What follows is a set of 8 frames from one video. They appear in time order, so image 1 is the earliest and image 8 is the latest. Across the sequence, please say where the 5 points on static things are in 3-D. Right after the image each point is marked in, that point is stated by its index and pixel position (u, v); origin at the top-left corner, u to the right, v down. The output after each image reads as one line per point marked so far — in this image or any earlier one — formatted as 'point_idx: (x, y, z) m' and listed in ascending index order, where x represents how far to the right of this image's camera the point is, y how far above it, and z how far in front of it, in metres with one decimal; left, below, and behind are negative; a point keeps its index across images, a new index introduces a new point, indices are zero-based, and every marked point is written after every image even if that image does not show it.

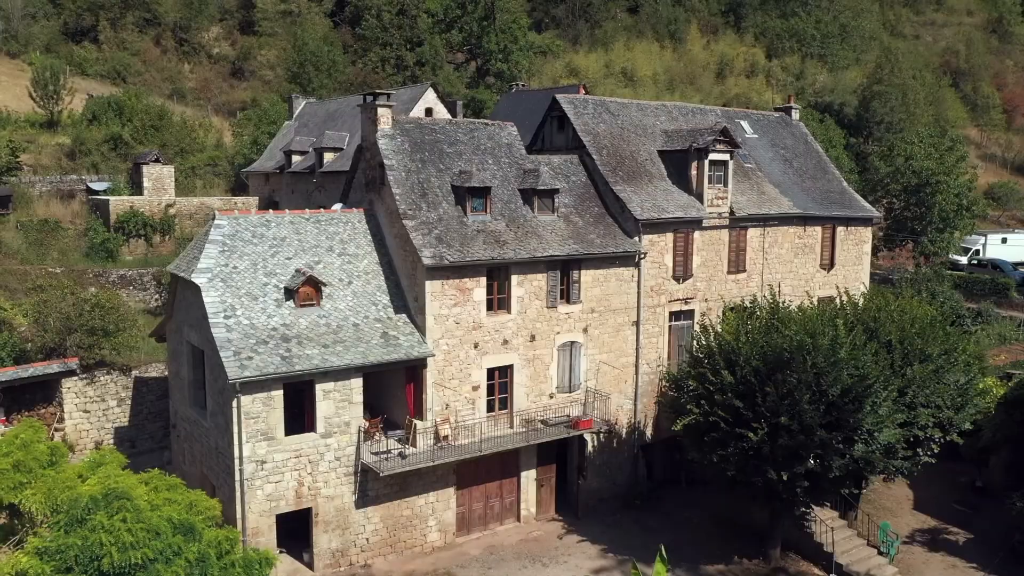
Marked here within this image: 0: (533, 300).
0: (+0.3, -0.1, +12.2) m
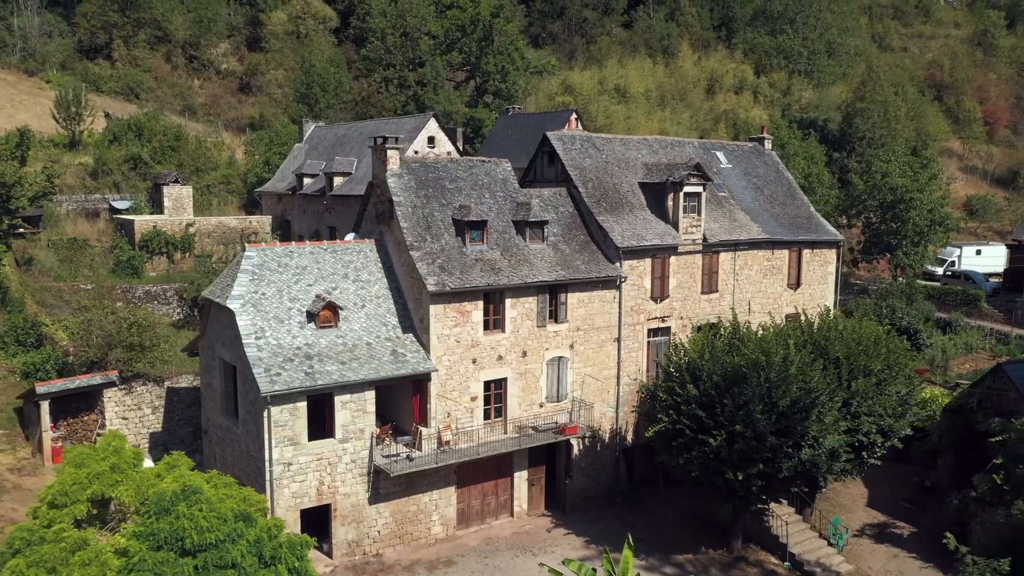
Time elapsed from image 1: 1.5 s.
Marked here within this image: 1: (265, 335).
0: (+0.2, -0.4, +13.8) m
1: (-2.9, -0.5, +12.0) m
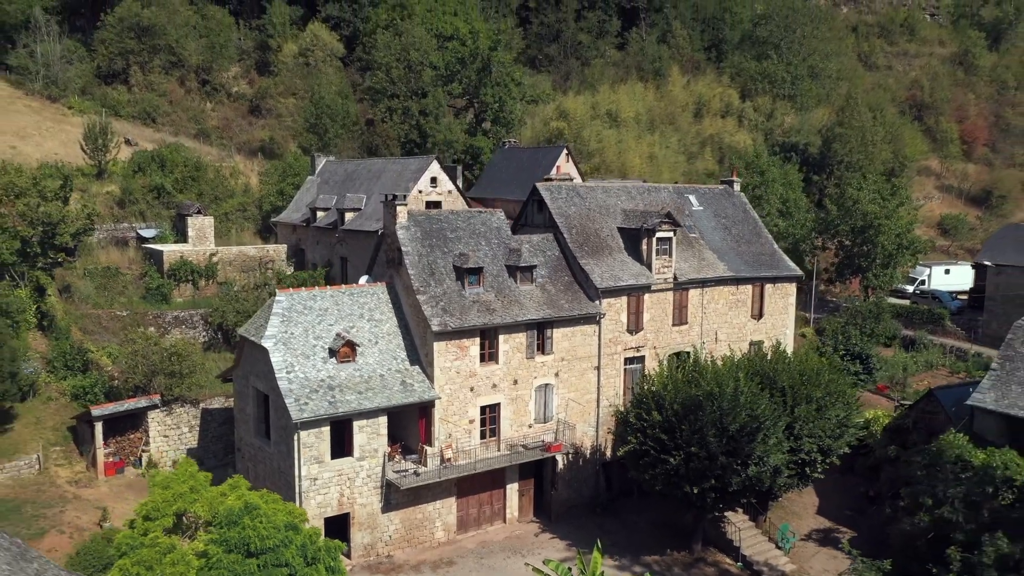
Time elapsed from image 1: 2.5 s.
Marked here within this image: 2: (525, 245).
0: (+0.1, -1.0, +15.9) m
1: (-3.0, -1.1, +14.1) m
2: (+0.2, +0.7, +17.2) m
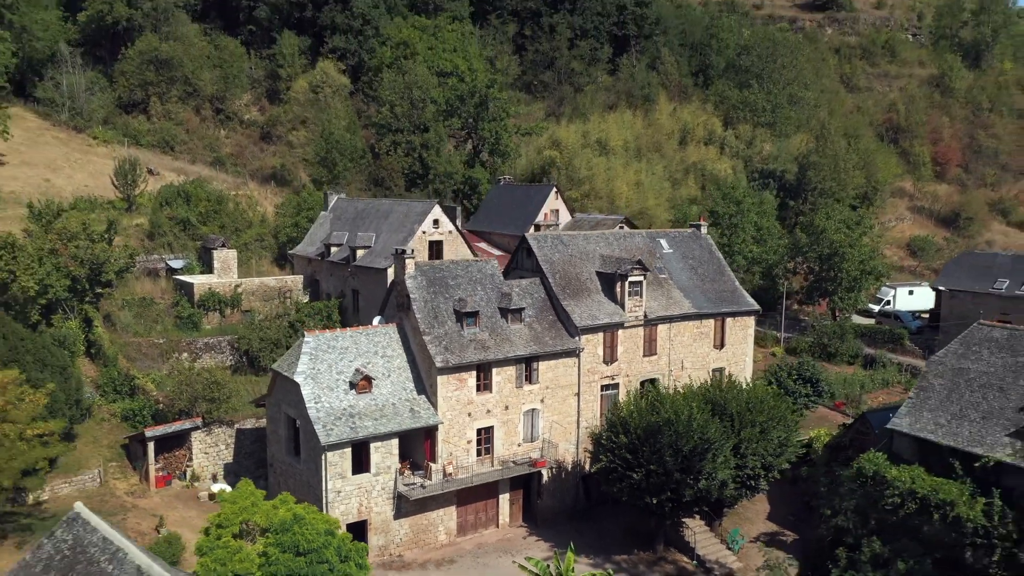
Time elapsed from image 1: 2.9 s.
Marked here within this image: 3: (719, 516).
0: (-0.1, -1.7, +18.7) m
1: (-3.2, -1.9, +16.9) m
2: (+0.1, 0.0, +20.0) m
3: (+3.8, -4.2, +18.9) m
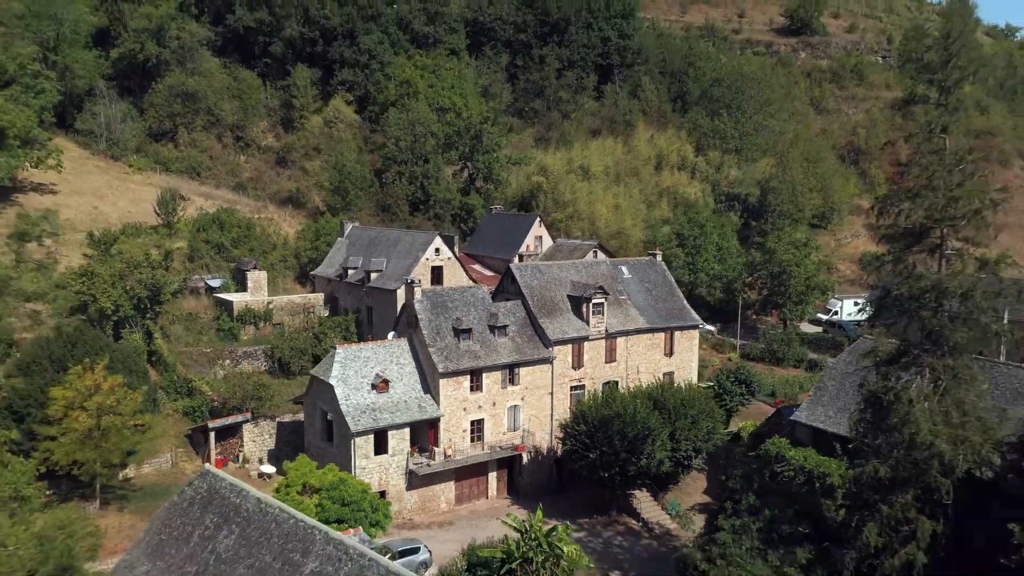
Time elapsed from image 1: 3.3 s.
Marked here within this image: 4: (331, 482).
0: (-0.4, -2.2, +23.8) m
1: (-3.5, -2.4, +22.0) m
2: (-0.3, -0.5, +25.1) m
3: (+3.5, -4.7, +24.0) m
4: (-3.2, -3.4, +17.8) m
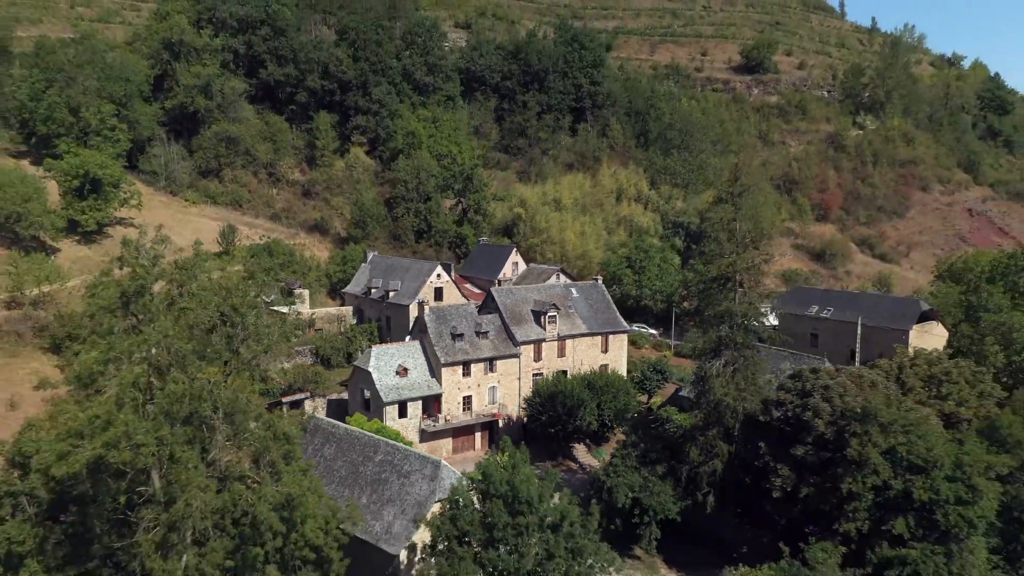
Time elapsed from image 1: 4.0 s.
0: (-1.1, -2.8, +34.8) m
1: (-4.2, -3.0, +33.0) m
2: (-1.0, -1.1, +36.0) m
3: (+2.8, -5.3, +35.0) m
4: (-3.9, -4.0, +28.7) m
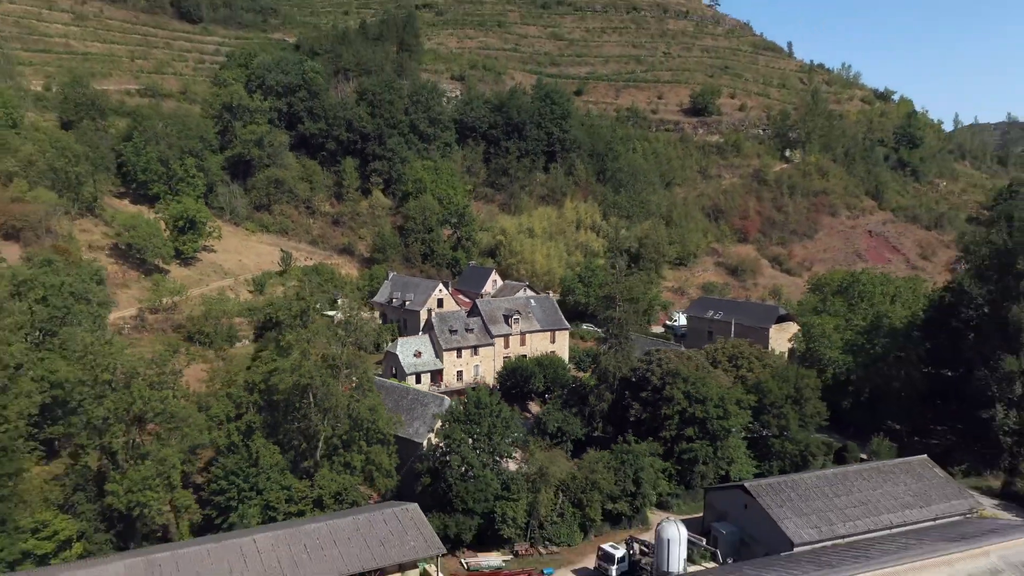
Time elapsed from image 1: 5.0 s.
0: (-2.3, -3.5, +53.3) m
1: (-5.4, -3.6, +51.5) m
2: (-2.2, -1.8, +54.6) m
3: (+1.6, -6.0, +53.5) m
4: (-5.1, -4.6, +47.3) m
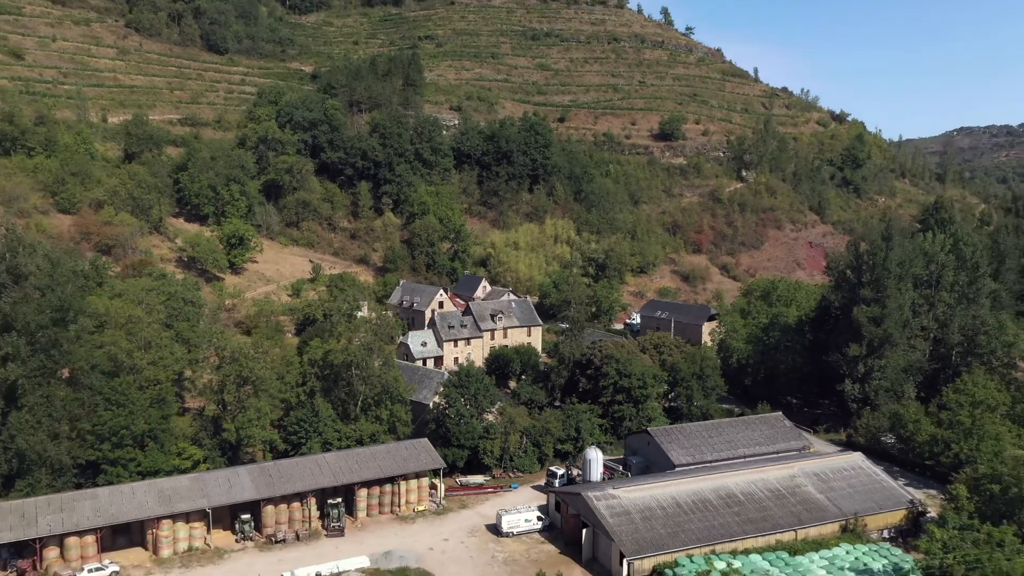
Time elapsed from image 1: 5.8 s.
0: (-3.4, -3.9, +69.3) m
1: (-6.4, -4.0, +67.5) m
2: (-3.2, -2.1, +70.6) m
3: (+0.5, -6.4, +69.6) m
4: (-6.1, -5.0, +63.3) m
